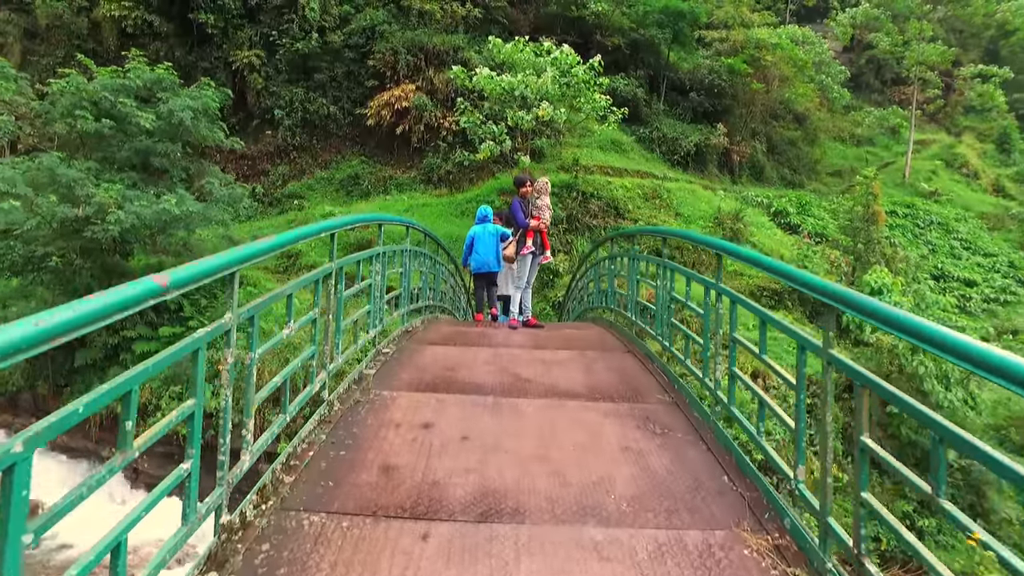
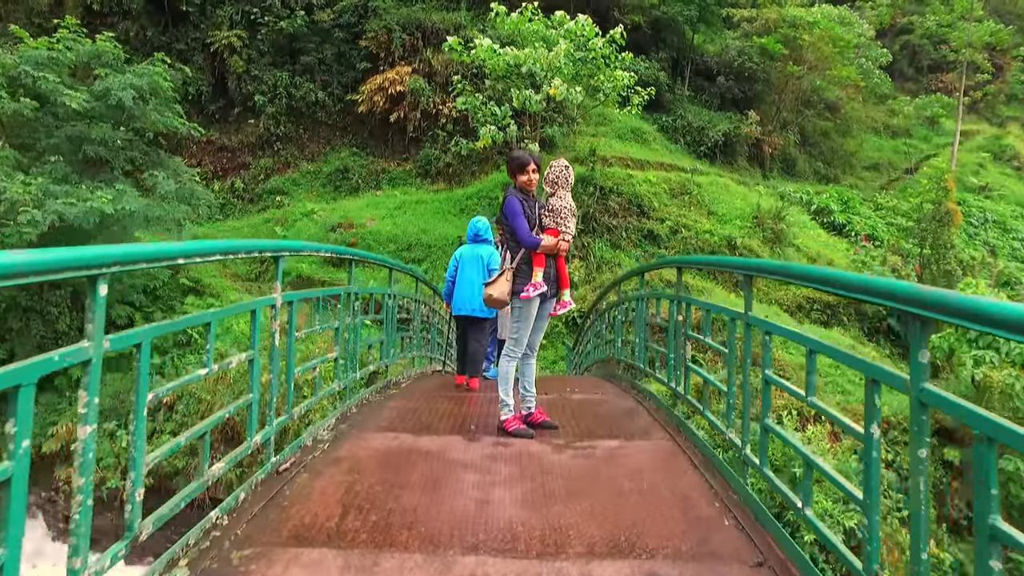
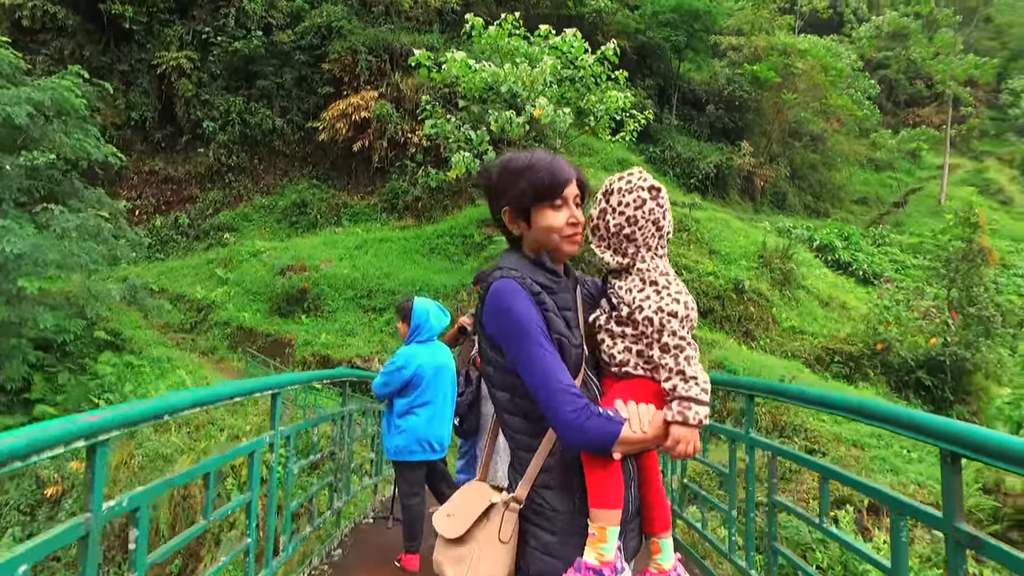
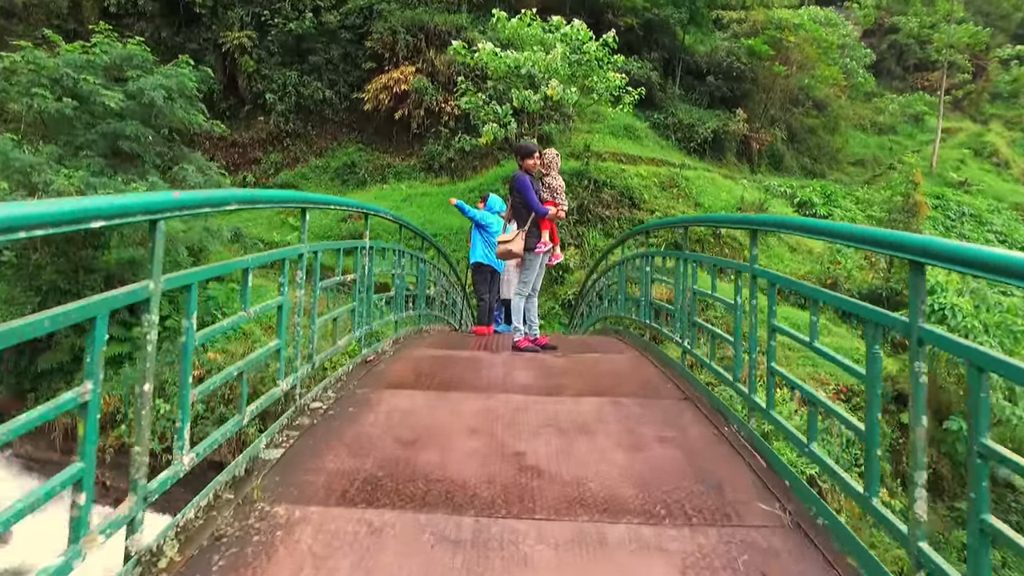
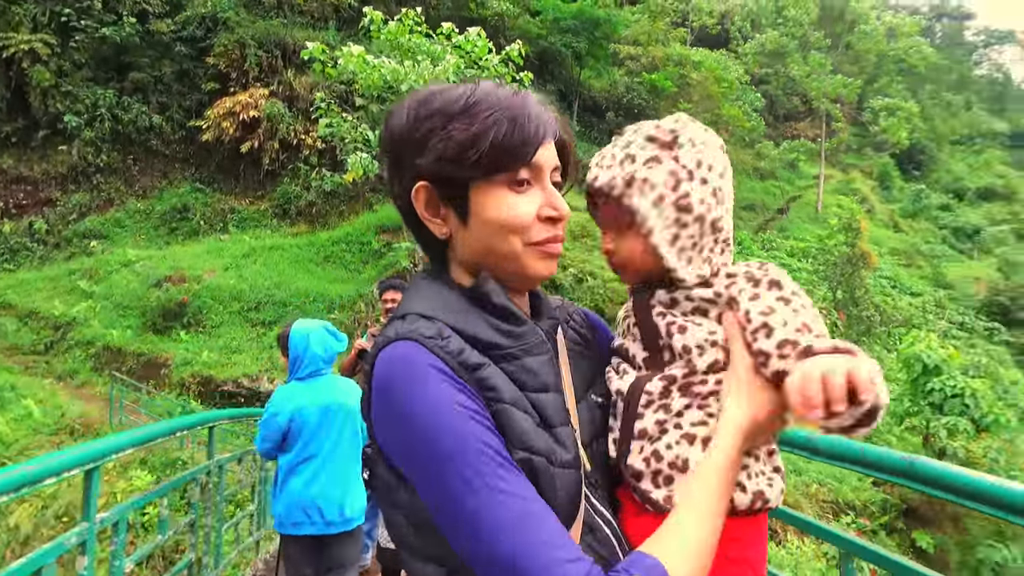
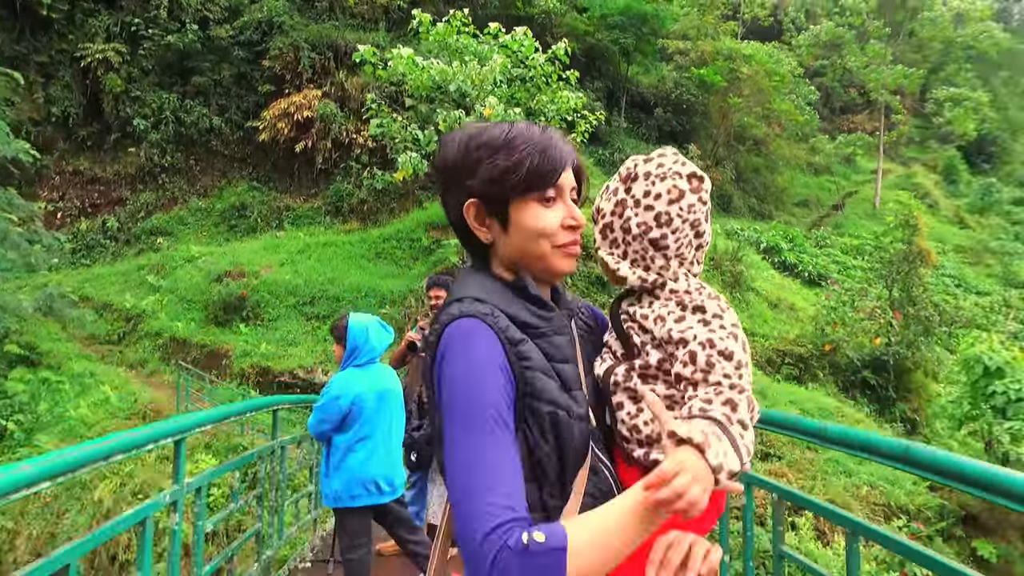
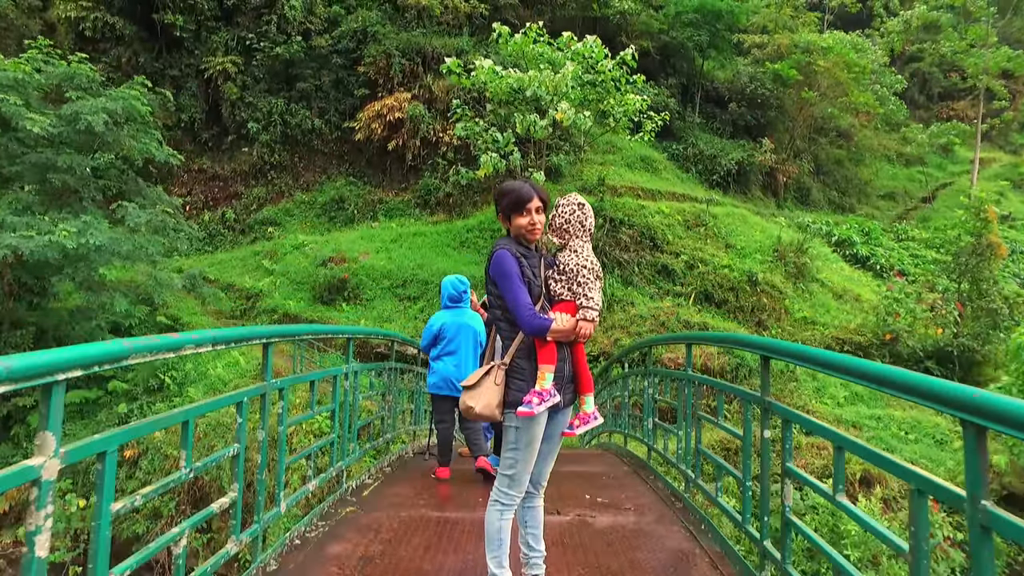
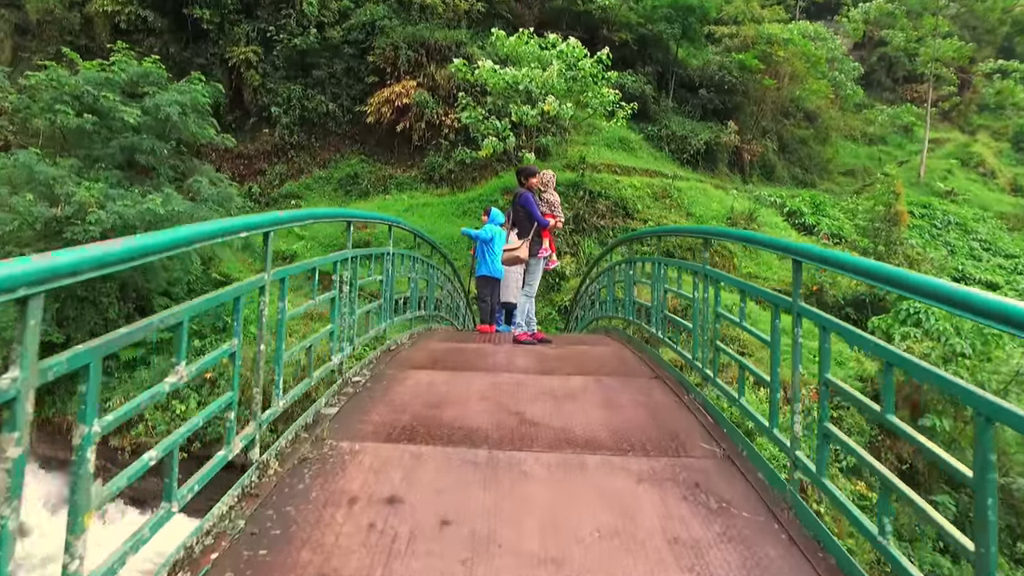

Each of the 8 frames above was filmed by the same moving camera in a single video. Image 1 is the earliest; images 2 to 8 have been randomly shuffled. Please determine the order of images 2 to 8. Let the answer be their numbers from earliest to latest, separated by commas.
8, 4, 2, 7, 3, 6, 5
